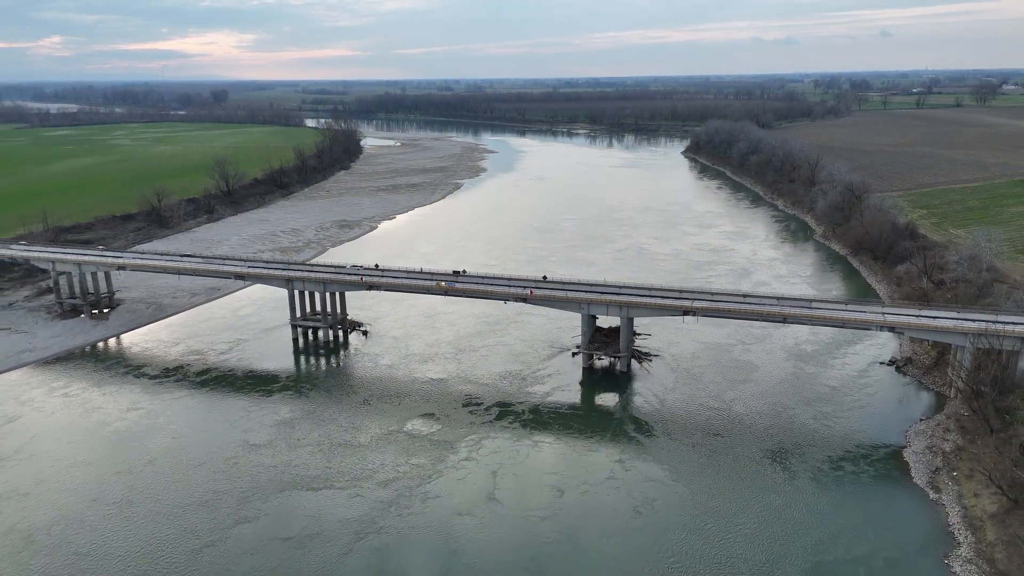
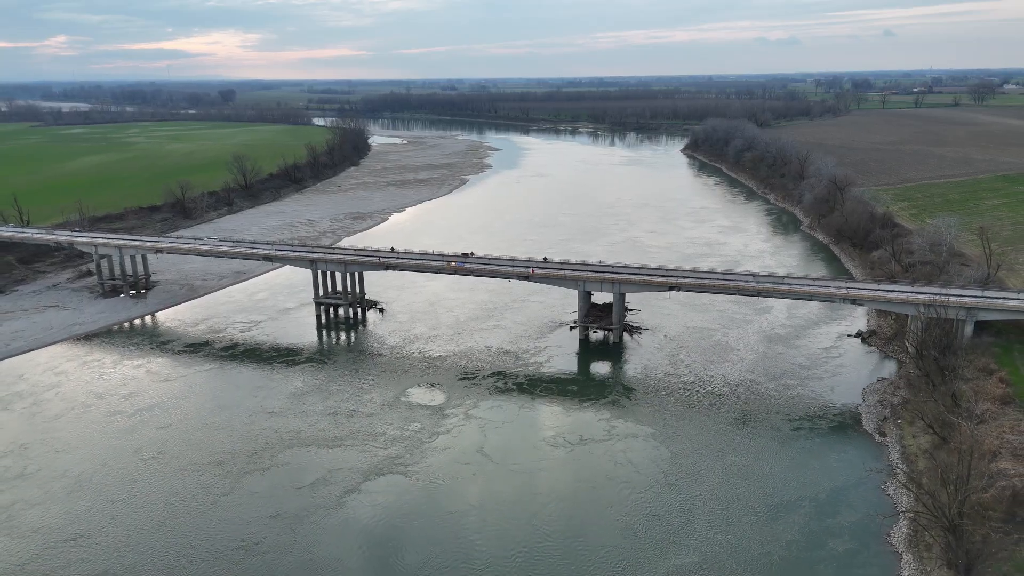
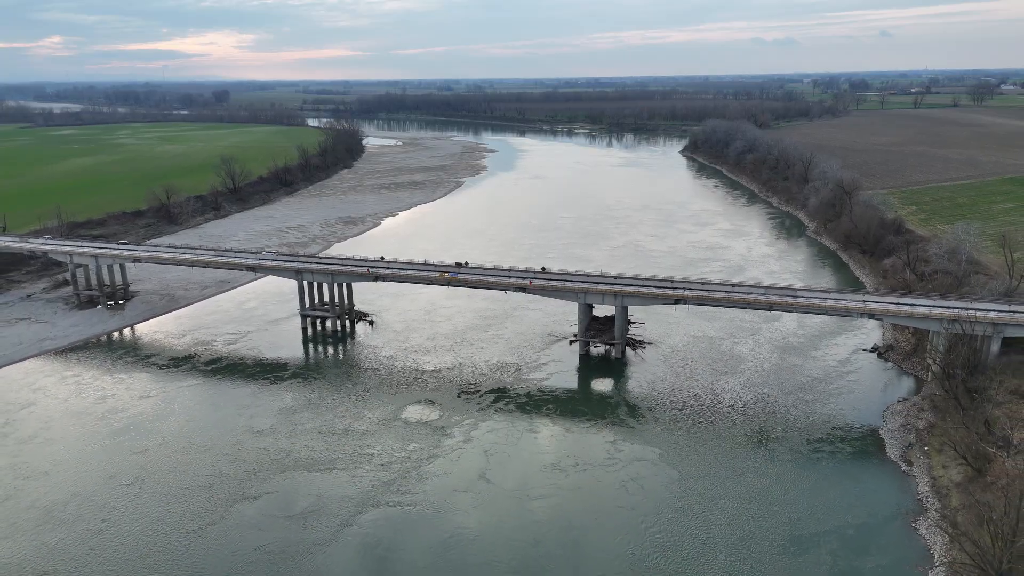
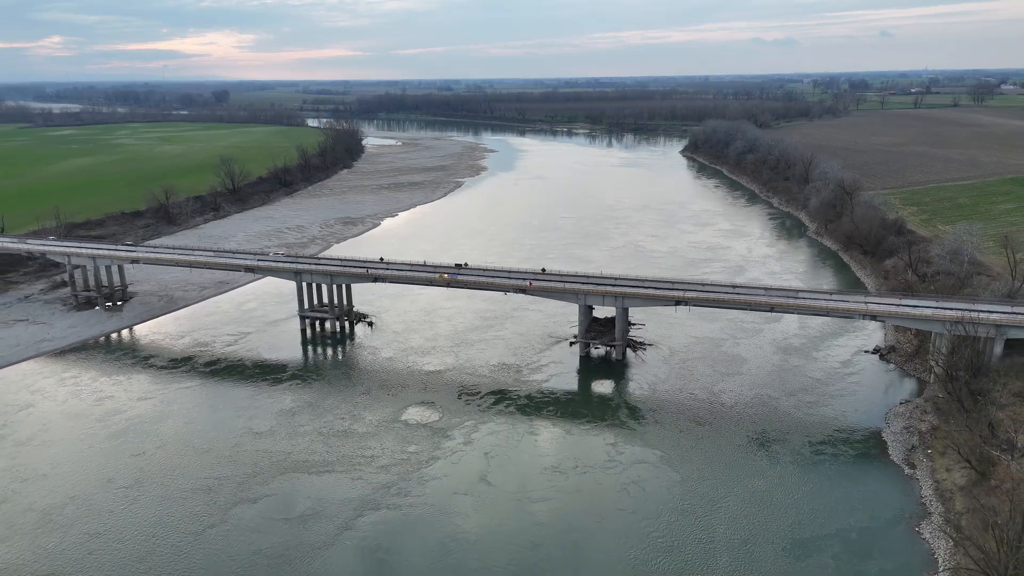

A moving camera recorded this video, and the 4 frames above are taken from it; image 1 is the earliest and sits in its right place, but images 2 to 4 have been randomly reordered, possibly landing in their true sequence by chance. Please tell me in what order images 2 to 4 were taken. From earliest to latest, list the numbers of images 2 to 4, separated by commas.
4, 3, 2
